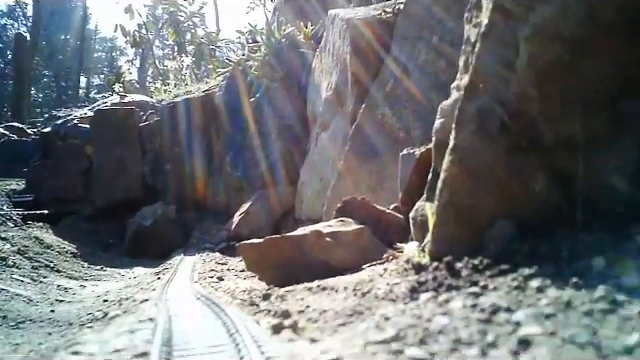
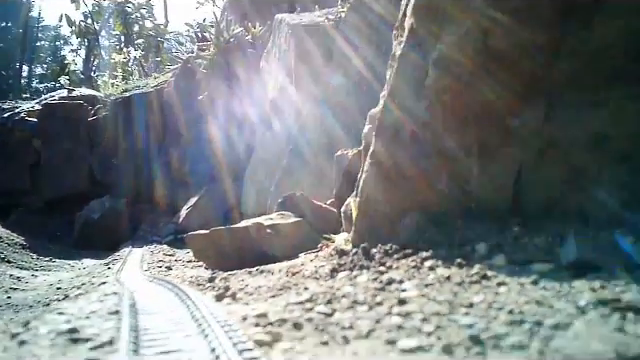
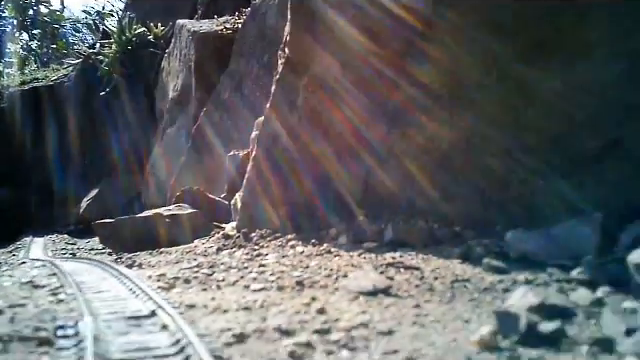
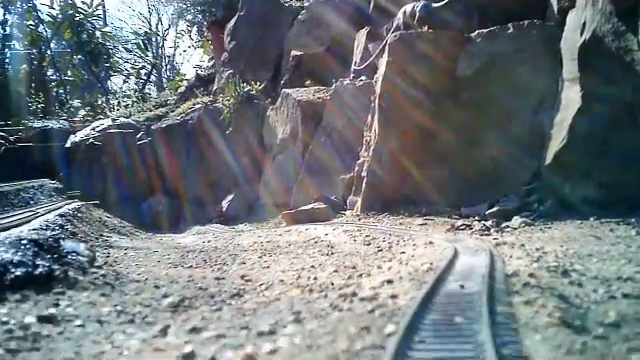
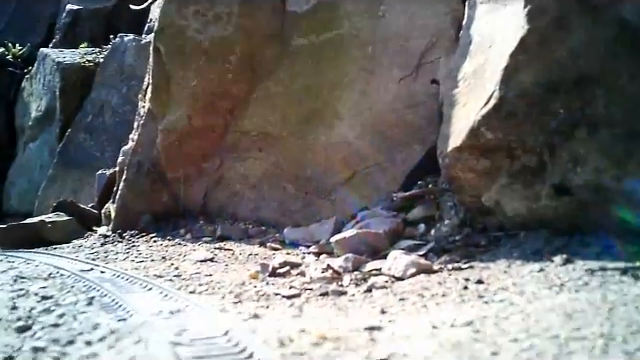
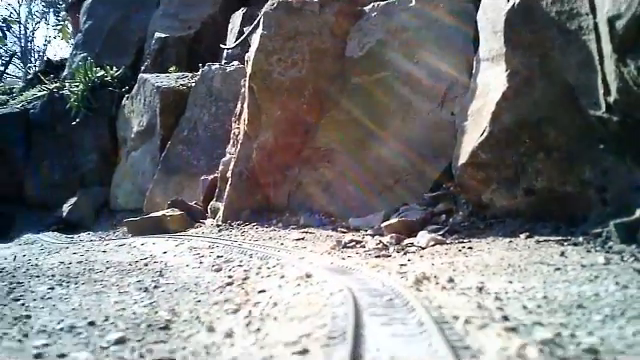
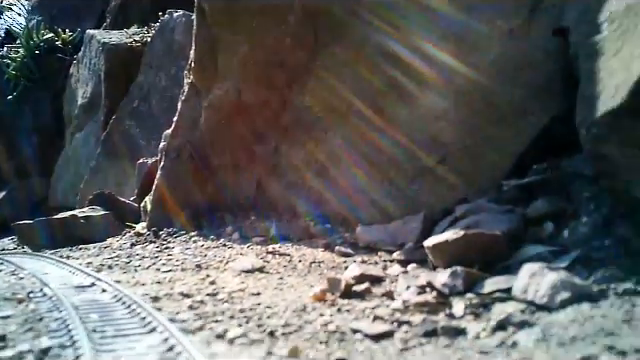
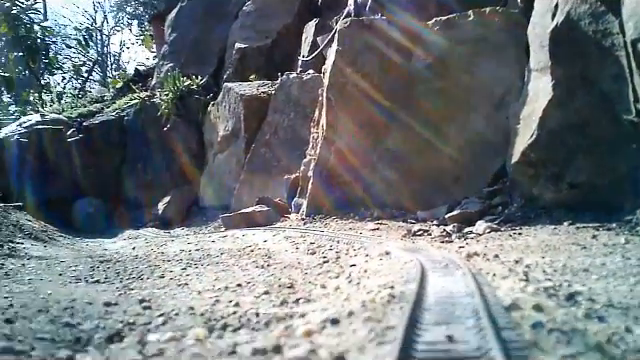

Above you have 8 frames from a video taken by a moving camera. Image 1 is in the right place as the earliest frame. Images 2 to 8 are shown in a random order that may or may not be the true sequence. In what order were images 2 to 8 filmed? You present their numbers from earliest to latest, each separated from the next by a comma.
2, 3, 7, 5, 6, 8, 4
